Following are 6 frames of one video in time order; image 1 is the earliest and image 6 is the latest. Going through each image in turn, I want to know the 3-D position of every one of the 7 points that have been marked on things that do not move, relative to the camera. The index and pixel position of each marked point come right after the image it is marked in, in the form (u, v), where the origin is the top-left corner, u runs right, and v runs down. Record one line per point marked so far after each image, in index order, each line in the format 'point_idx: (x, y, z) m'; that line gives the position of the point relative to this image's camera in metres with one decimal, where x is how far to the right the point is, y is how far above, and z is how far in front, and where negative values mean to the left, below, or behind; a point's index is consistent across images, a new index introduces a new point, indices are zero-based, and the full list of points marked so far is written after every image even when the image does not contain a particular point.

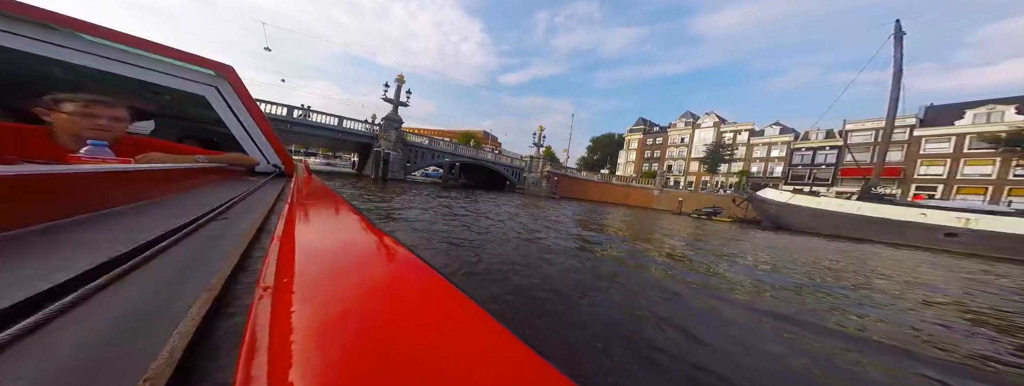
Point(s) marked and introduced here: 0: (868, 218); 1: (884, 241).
0: (+16.4, -1.1, +10.7) m
1: (+16.8, -2.1, +10.2) m
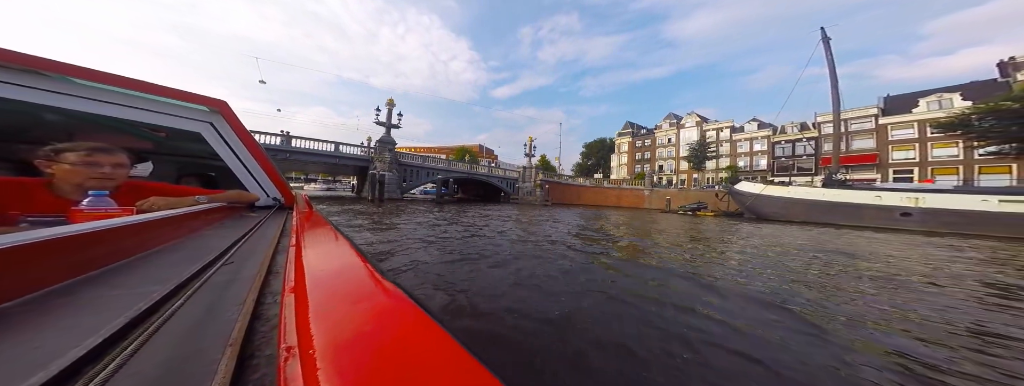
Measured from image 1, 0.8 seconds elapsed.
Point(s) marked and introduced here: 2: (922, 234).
0: (+15.9, -0.5, +11.5) m
1: (+16.4, -1.5, +11.0) m
2: (+16.5, -1.6, +9.3) m
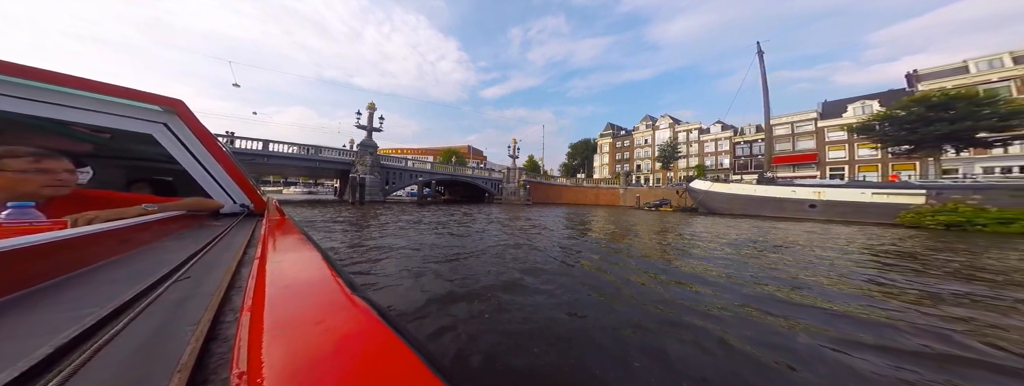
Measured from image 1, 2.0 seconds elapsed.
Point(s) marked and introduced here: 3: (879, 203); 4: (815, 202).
0: (+14.2, -0.3, +13.2) m
1: (+14.7, -1.2, +12.7) m
2: (+14.9, -1.4, +11.0) m
3: (+16.5, -0.4, +10.5) m
4: (+15.4, -0.5, +11.8) m
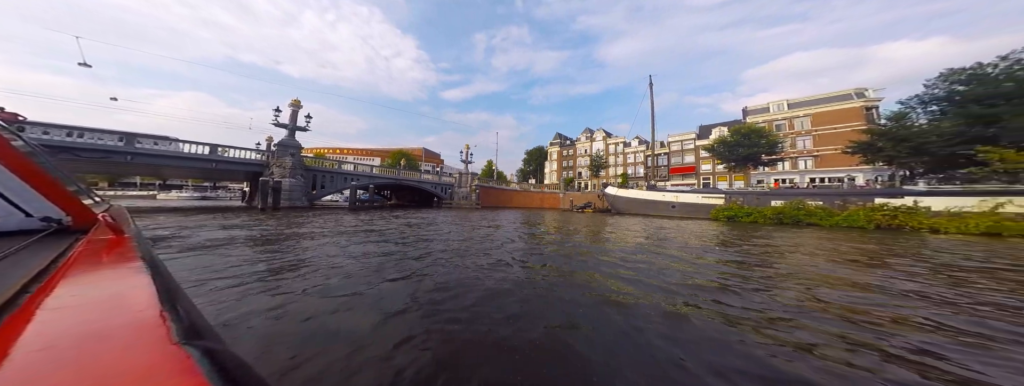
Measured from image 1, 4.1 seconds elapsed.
0: (+9.5, -0.5, +16.6) m
1: (+10.1, -1.5, +16.3) m
2: (+10.6, -1.6, +14.6) m
3: (+12.3, -0.6, +14.4) m
4: (+10.9, -0.7, +15.5) m
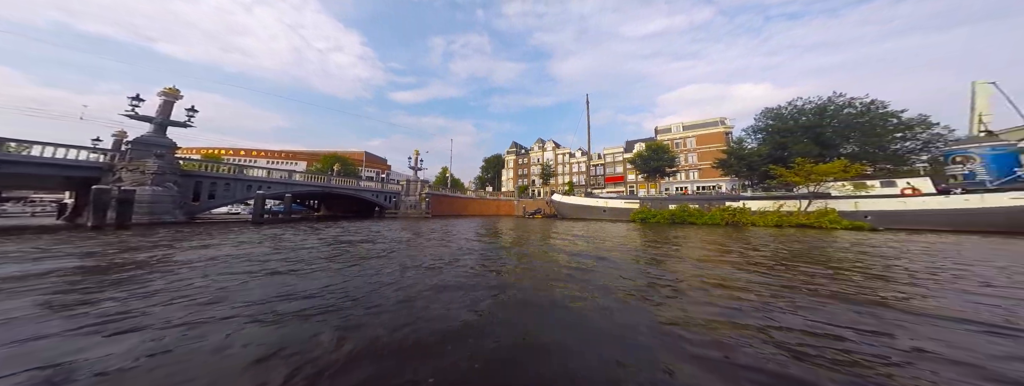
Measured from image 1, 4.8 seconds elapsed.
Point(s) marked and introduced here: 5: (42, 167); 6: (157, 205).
0: (+4.9, -1.0, +18.0) m
1: (+5.6, -2.0, +17.8) m
2: (+6.5, -2.0, +16.2) m
3: (+8.1, -1.0, +16.5) m
4: (+6.6, -1.1, +17.2) m
5: (-28.6, +1.7, +14.8) m
6: (-26.1, -0.8, +17.0) m
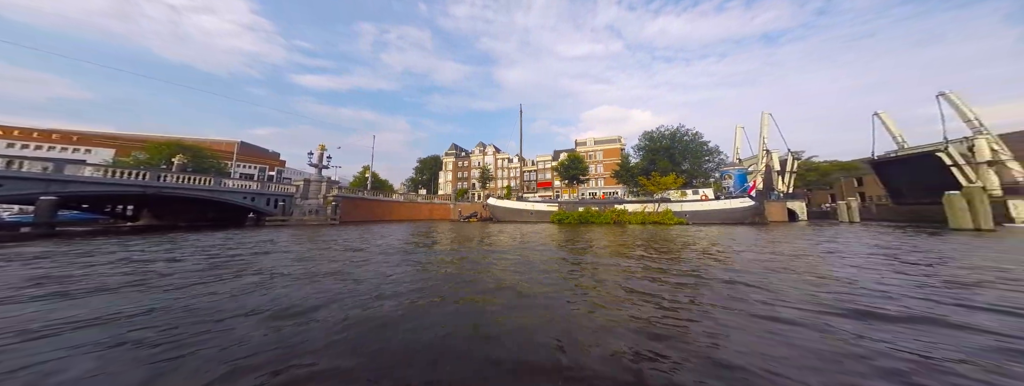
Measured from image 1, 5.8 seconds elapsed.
0: (-0.9, -1.3, +18.3) m
1: (-0.2, -2.2, +18.3) m
2: (+1.1, -2.3, +17.0) m
3: (+2.6, -1.3, +17.8) m
4: (+0.9, -1.4, +18.0) m
5: (-32.0, +1.7, +5.5) m
6: (-30.3, -0.8, +8.2) m
